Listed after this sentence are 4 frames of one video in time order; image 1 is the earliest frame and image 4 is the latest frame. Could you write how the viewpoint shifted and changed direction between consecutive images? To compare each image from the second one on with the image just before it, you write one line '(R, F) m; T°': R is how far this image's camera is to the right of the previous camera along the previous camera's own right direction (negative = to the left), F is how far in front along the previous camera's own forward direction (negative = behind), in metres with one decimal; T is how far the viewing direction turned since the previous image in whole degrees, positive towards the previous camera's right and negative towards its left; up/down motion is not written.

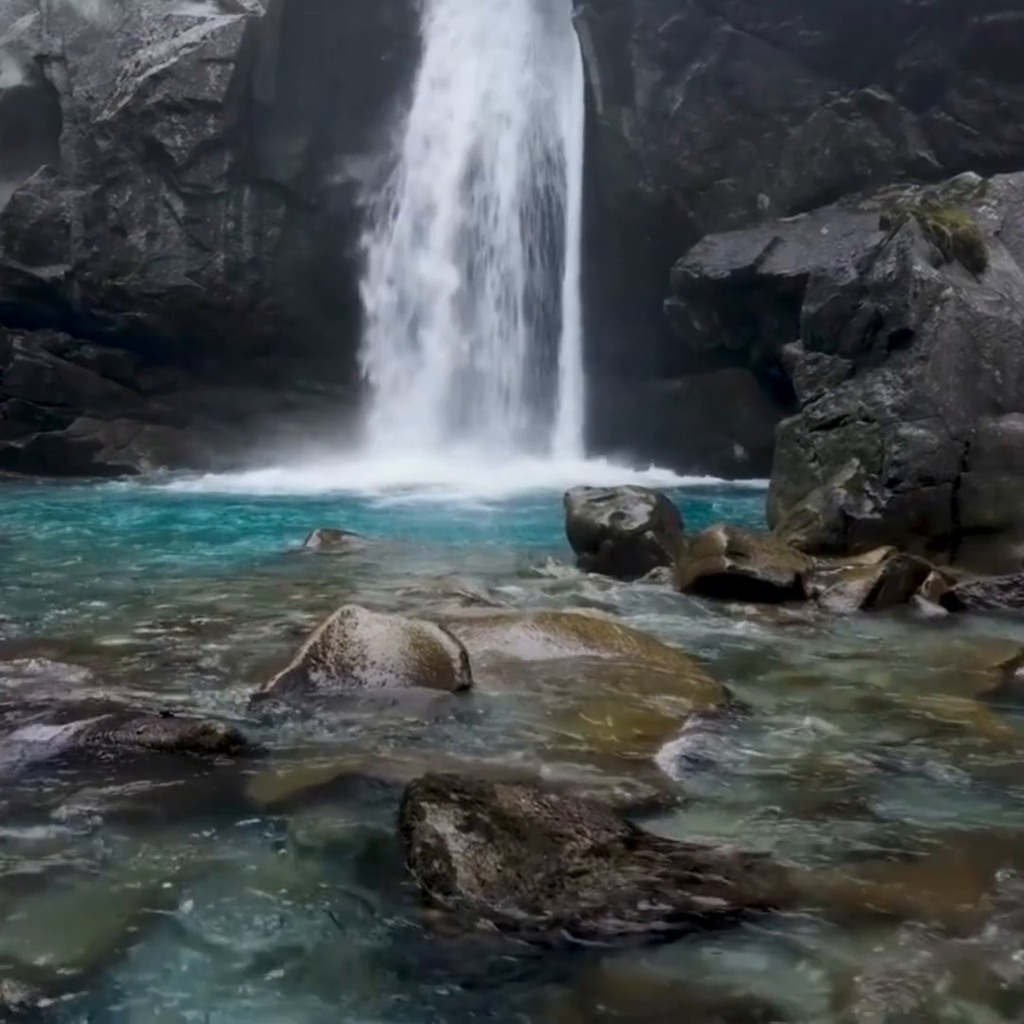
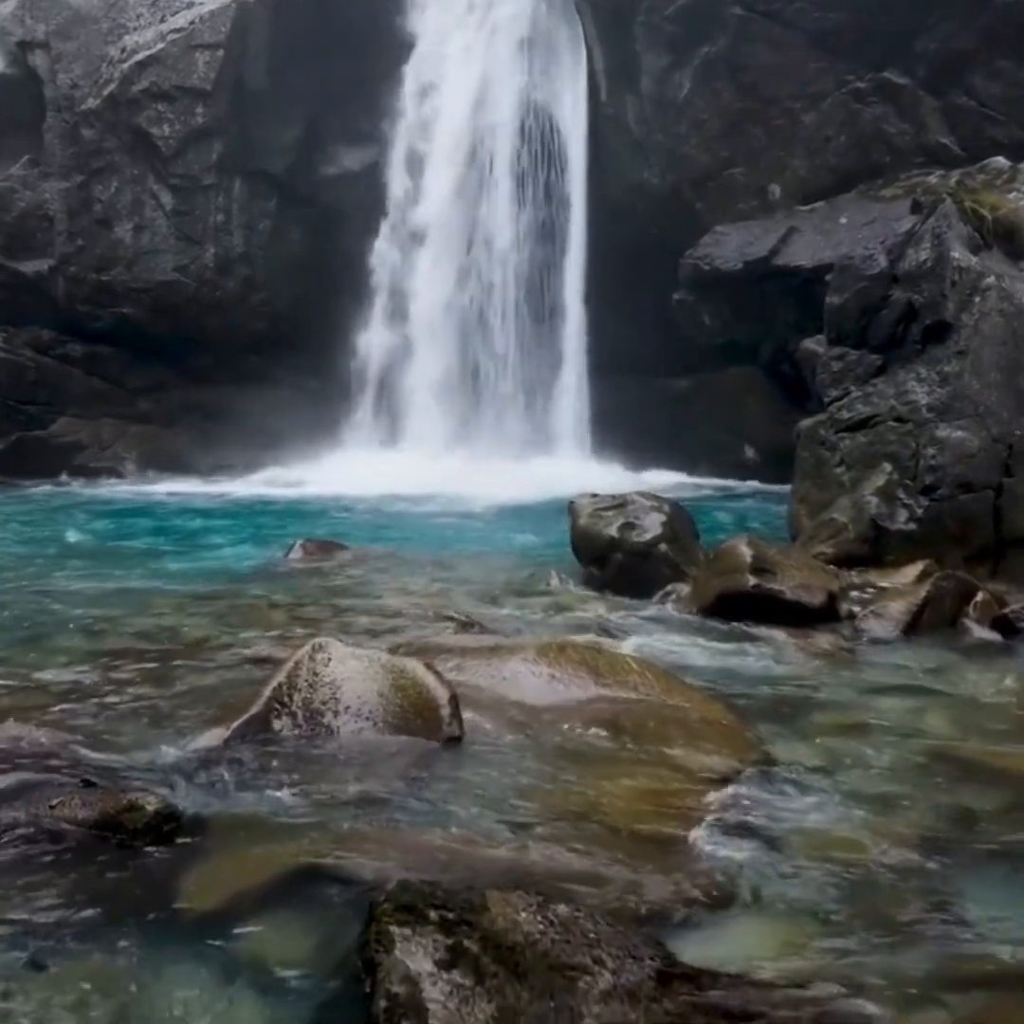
(0.0, +1.2) m; 0°
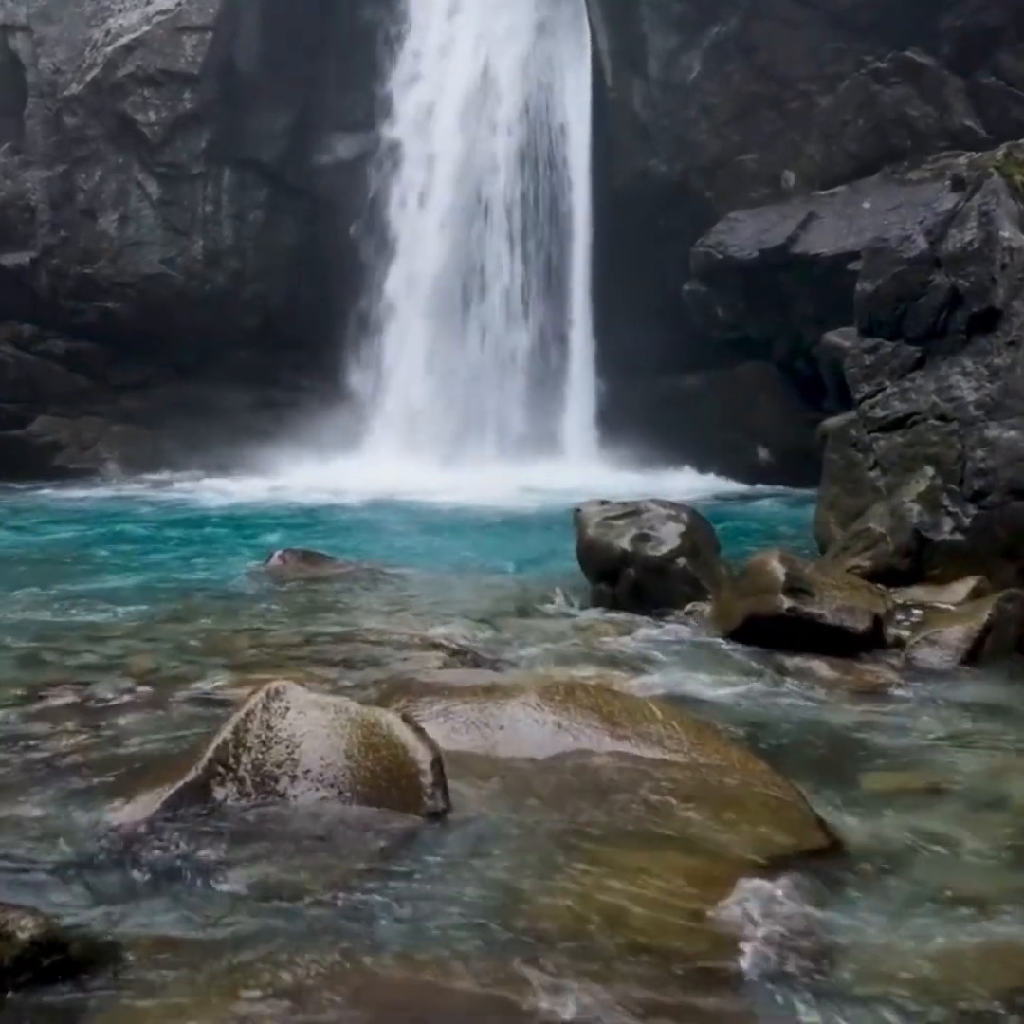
(0.0, +1.3) m; 0°
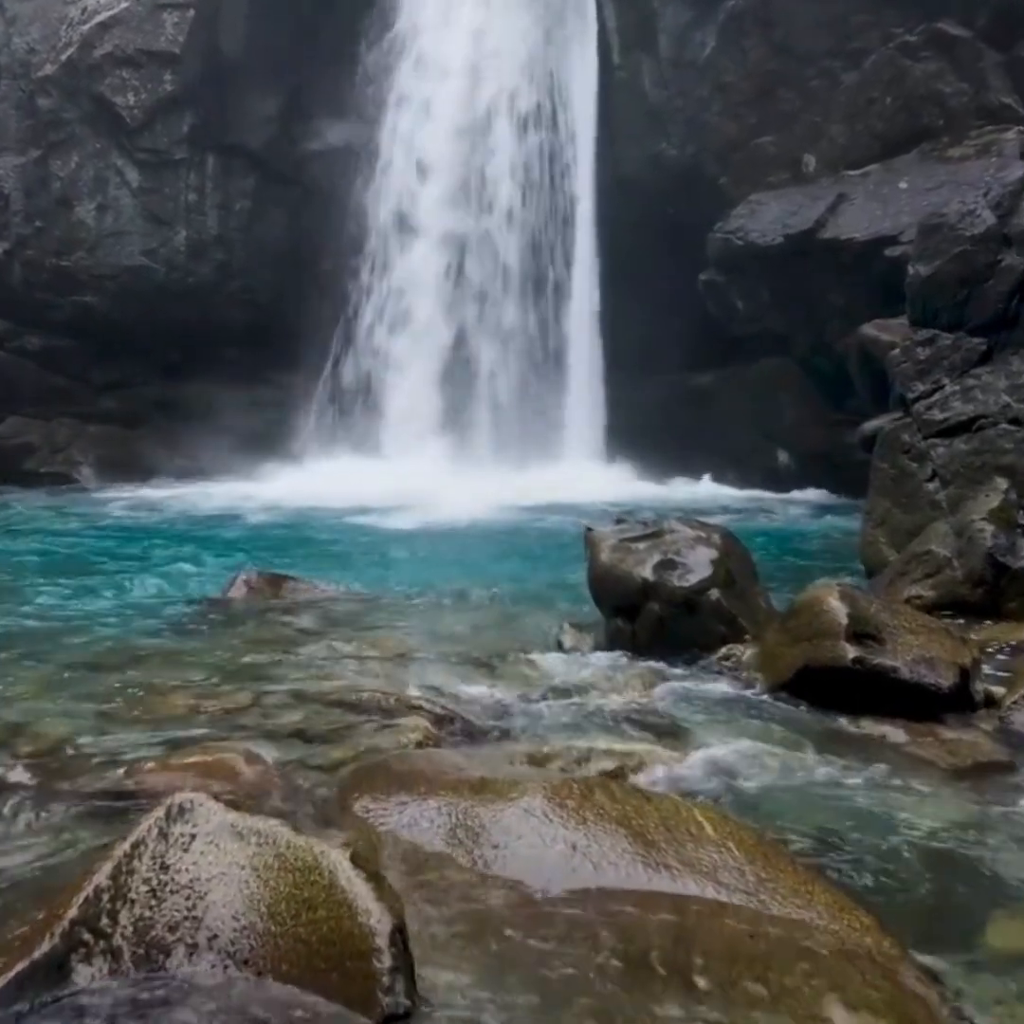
(0.0, +1.7) m; 0°
